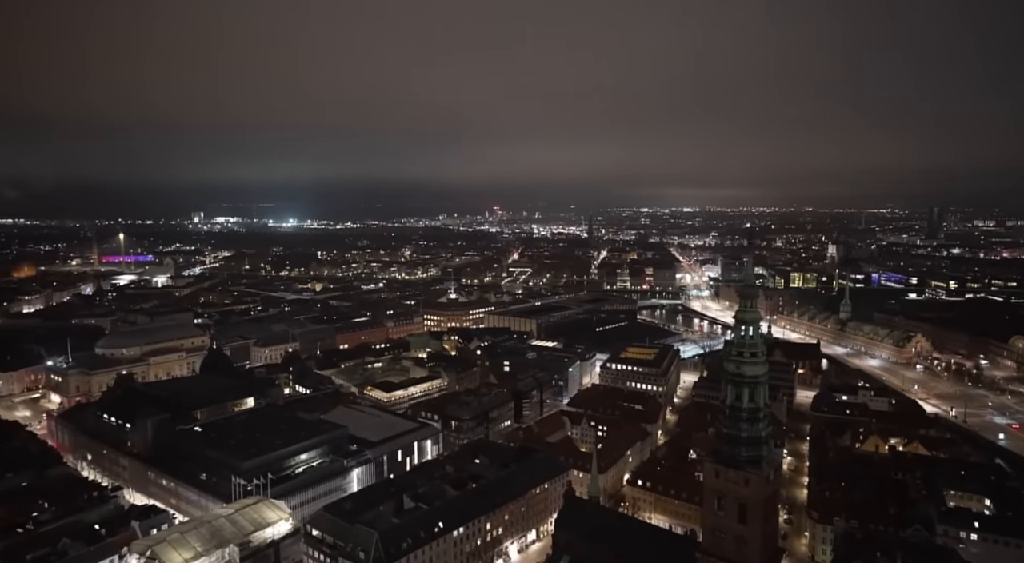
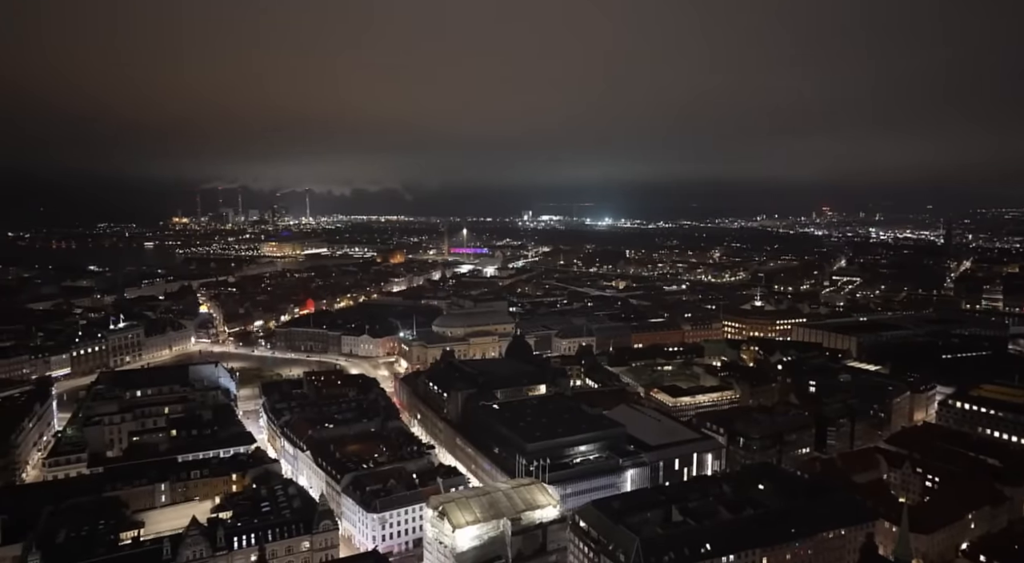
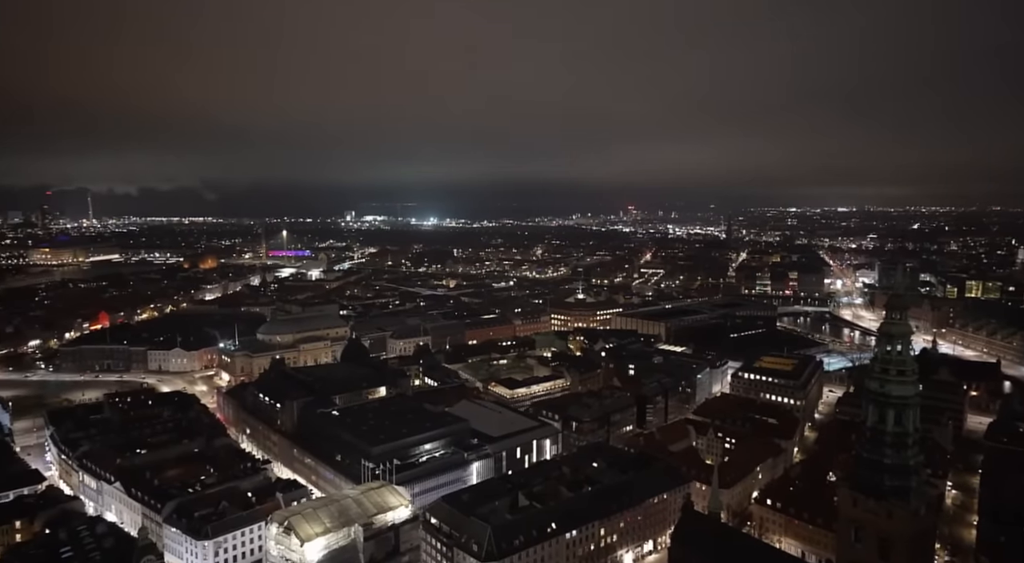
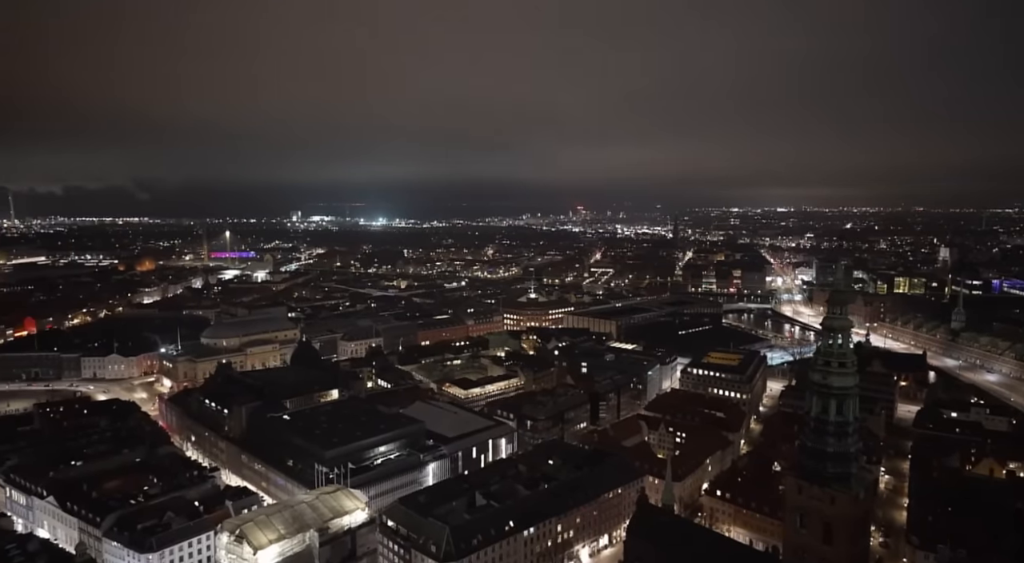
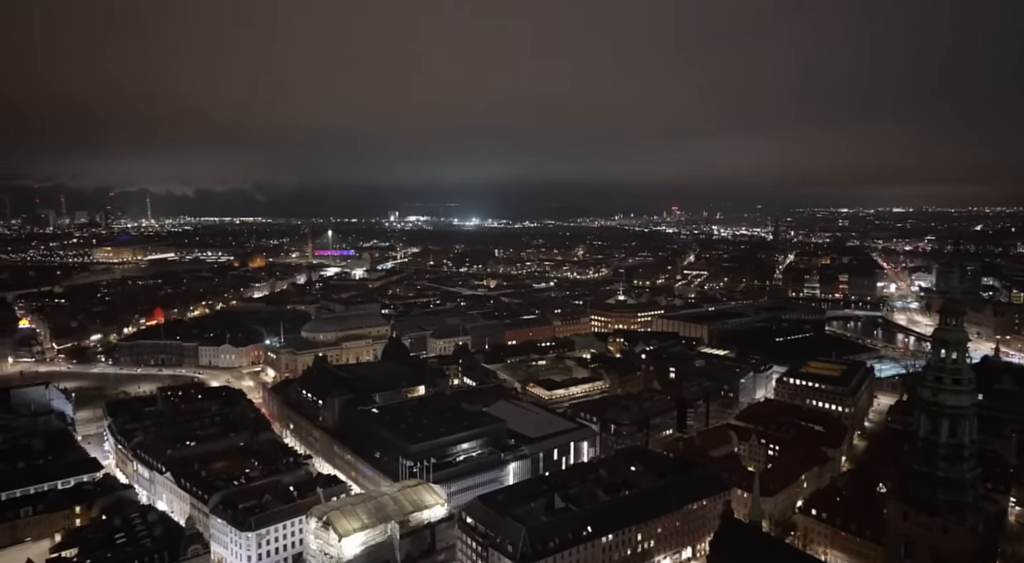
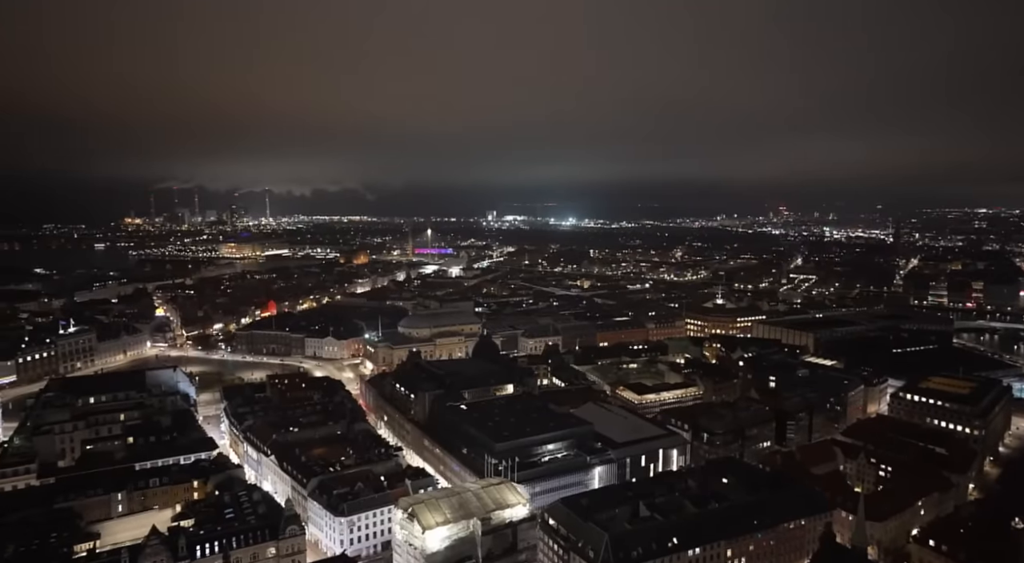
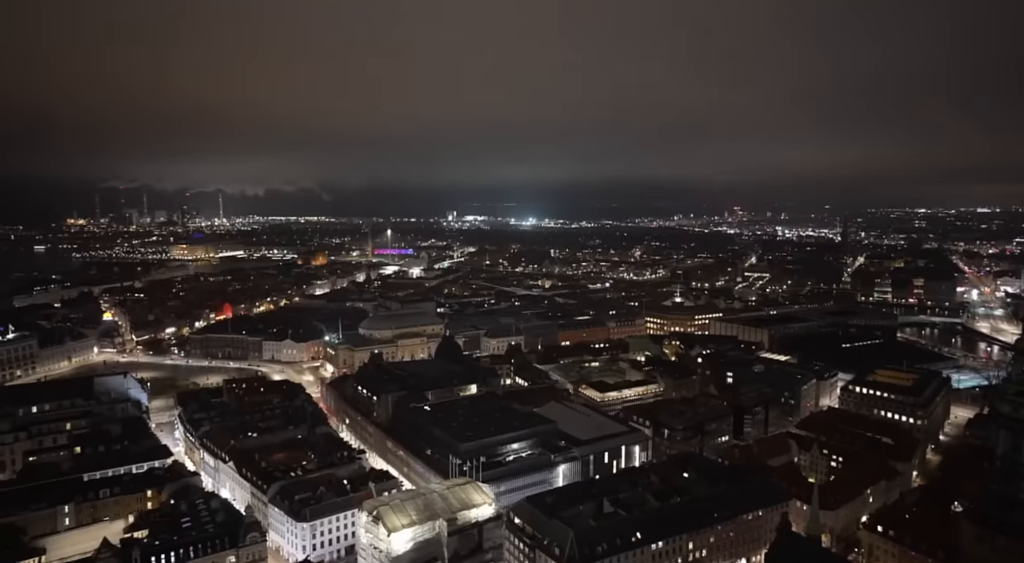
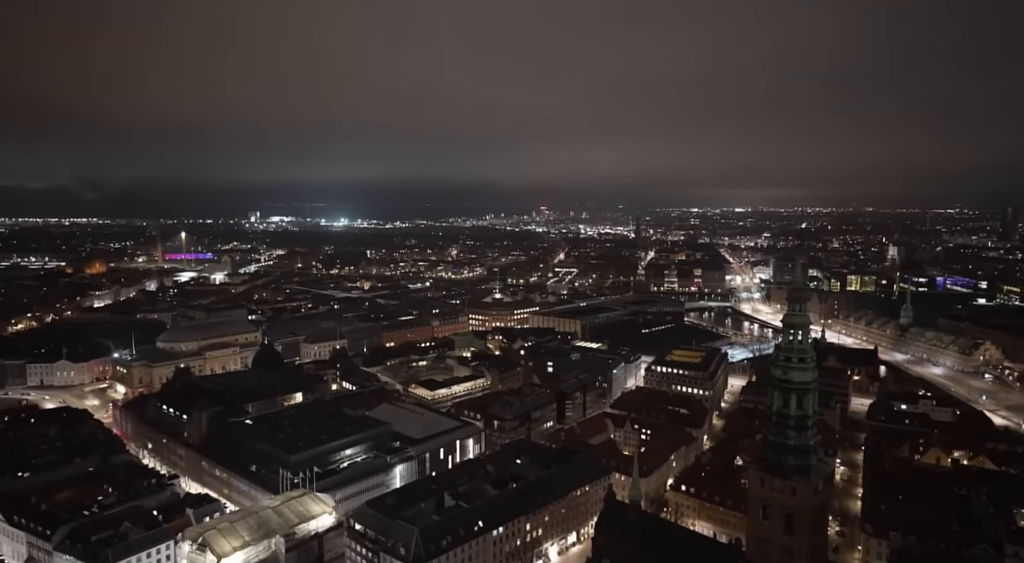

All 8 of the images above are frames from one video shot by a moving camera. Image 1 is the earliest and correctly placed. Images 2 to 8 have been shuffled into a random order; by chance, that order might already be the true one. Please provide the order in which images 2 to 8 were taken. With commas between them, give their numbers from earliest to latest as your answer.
8, 4, 3, 5, 7, 6, 2
